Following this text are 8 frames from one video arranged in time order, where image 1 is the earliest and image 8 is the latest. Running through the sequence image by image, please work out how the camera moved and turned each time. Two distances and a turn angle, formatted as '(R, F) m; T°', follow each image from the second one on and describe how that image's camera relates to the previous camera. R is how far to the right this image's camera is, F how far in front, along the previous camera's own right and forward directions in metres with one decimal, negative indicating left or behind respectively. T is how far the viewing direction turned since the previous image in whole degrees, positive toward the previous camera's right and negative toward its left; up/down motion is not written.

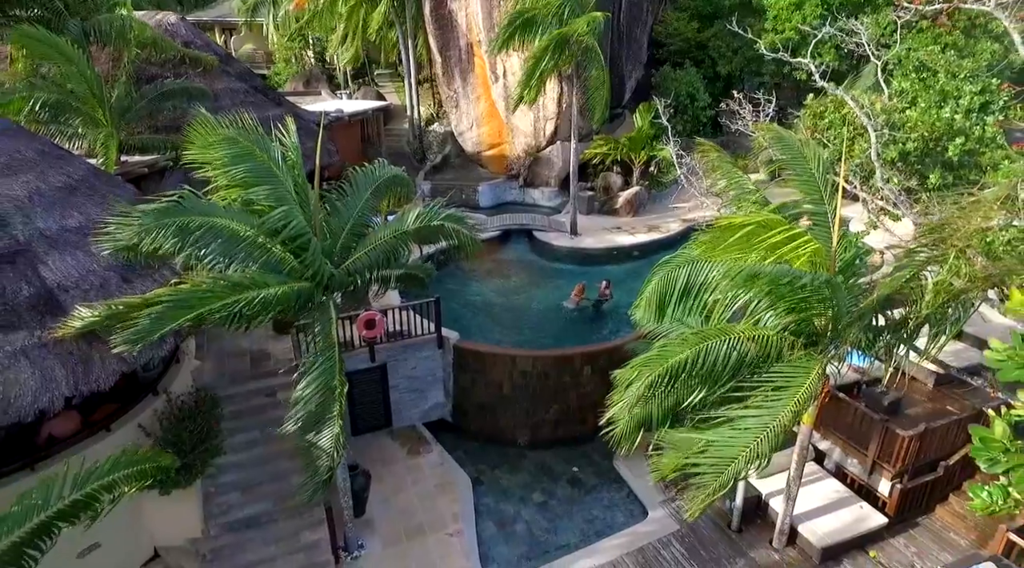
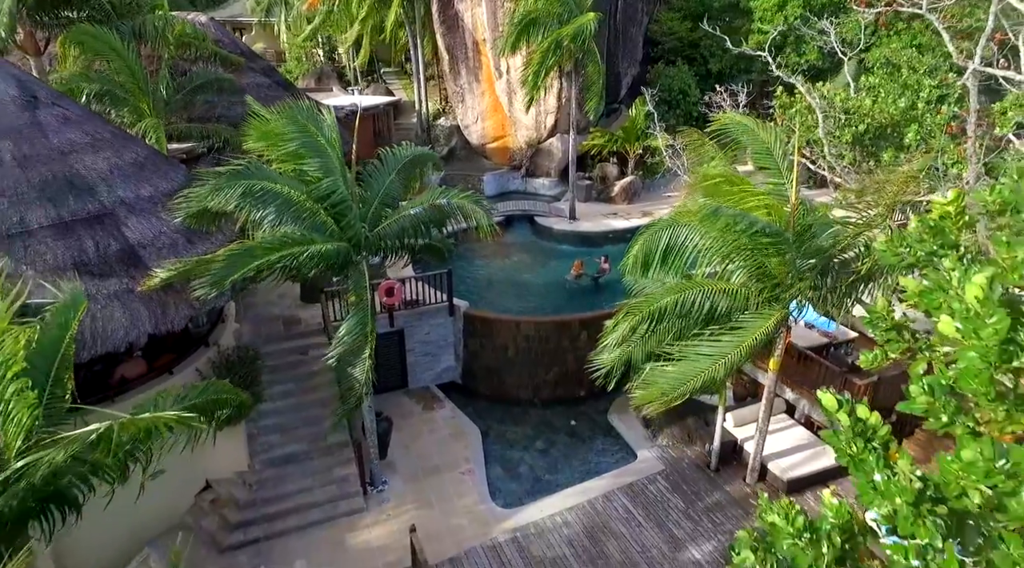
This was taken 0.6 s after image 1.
(-0.1, -1.5) m; 0°
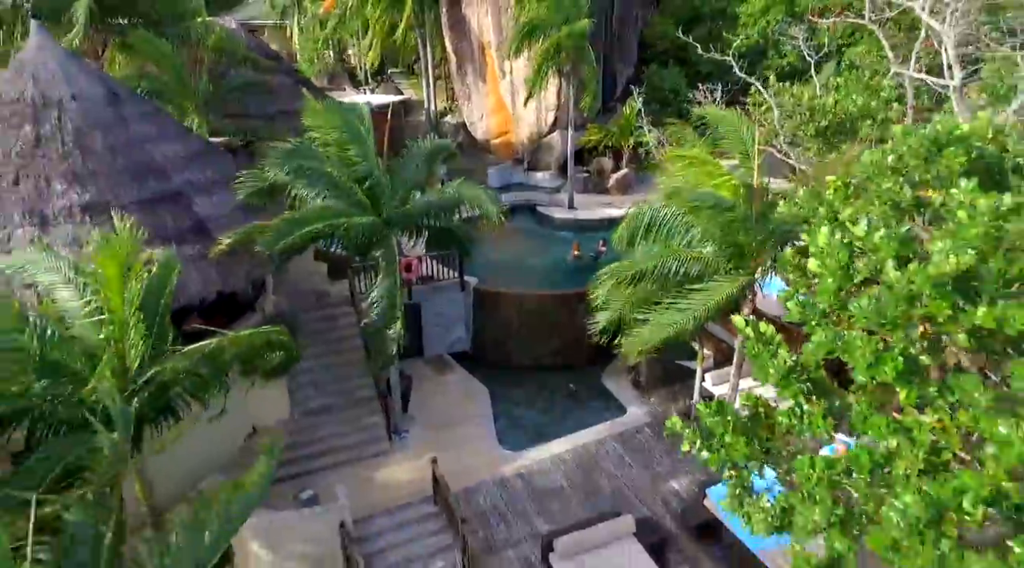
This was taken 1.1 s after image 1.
(-0.1, -1.8) m; 0°
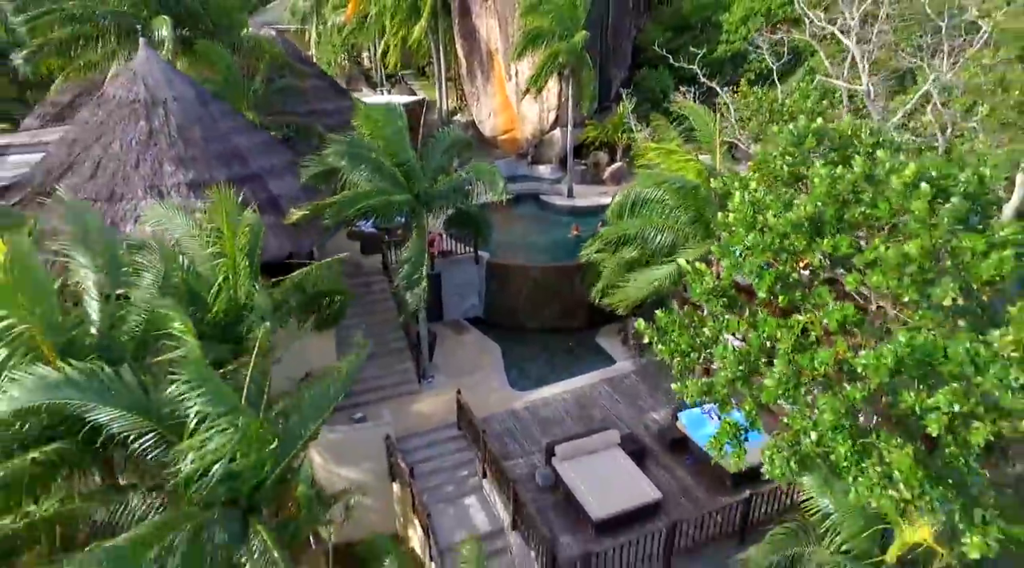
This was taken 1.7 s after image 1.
(-0.2, -2.8) m; 0°
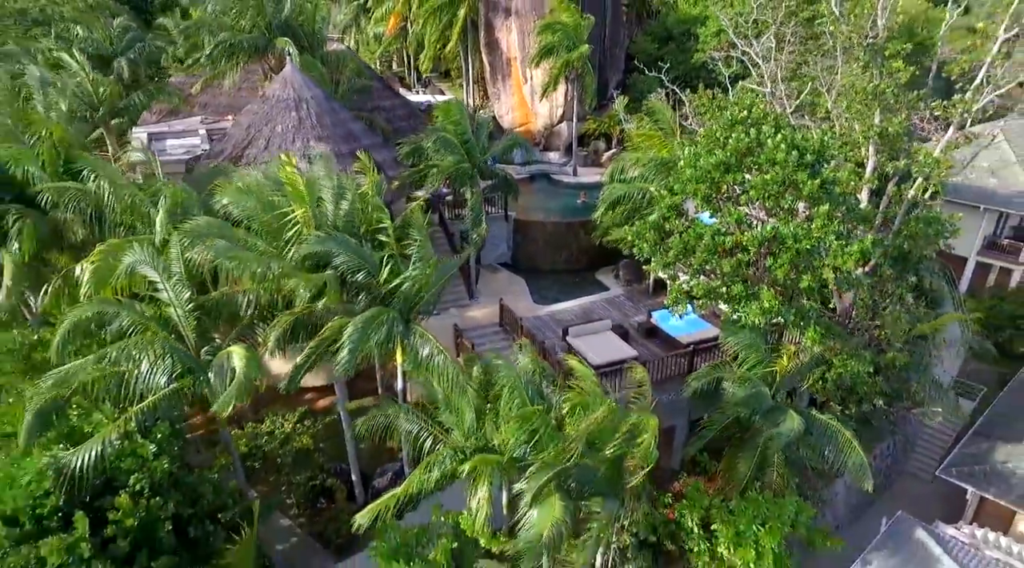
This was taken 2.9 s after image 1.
(-0.7, -6.4) m; 0°
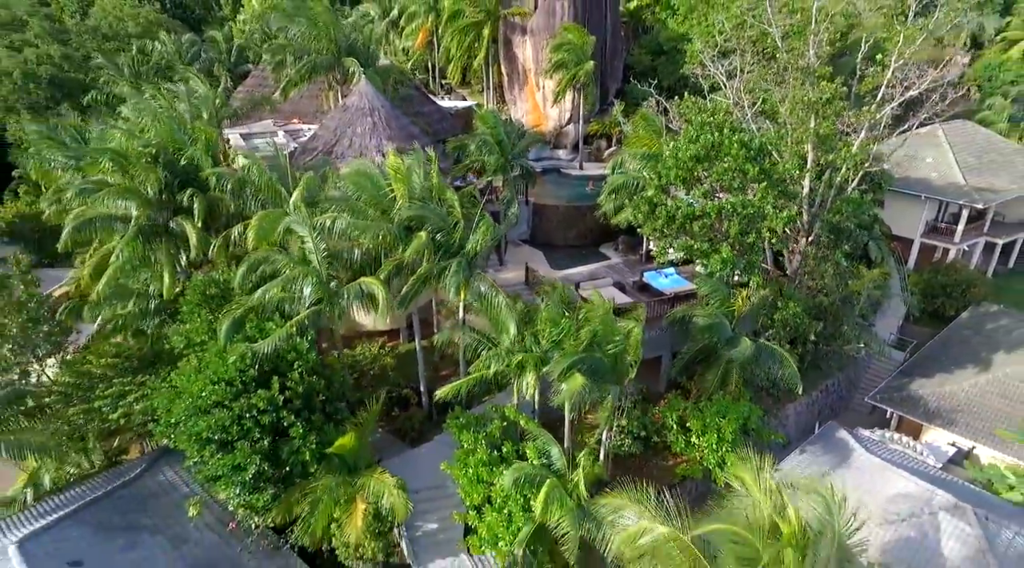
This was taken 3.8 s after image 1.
(-0.9, -5.8) m; 0°
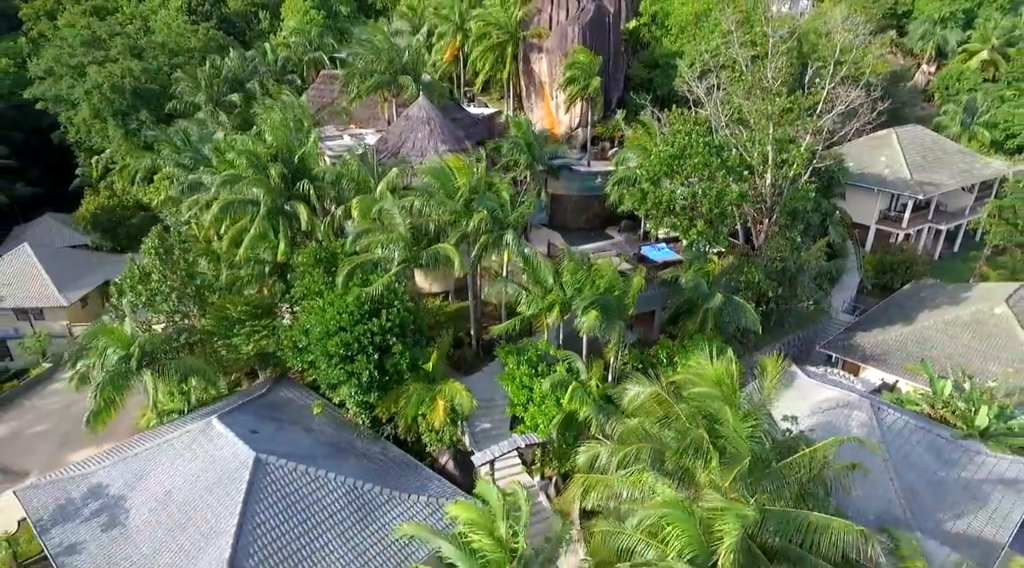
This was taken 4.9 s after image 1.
(-1.2, -7.0) m; 0°
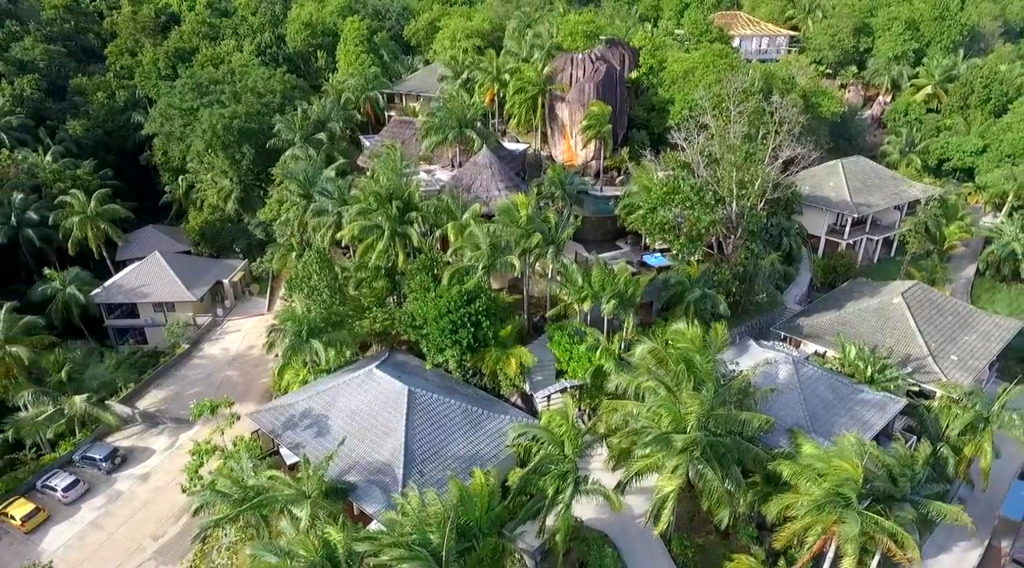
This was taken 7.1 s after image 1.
(-2.4, -12.5) m; 0°
